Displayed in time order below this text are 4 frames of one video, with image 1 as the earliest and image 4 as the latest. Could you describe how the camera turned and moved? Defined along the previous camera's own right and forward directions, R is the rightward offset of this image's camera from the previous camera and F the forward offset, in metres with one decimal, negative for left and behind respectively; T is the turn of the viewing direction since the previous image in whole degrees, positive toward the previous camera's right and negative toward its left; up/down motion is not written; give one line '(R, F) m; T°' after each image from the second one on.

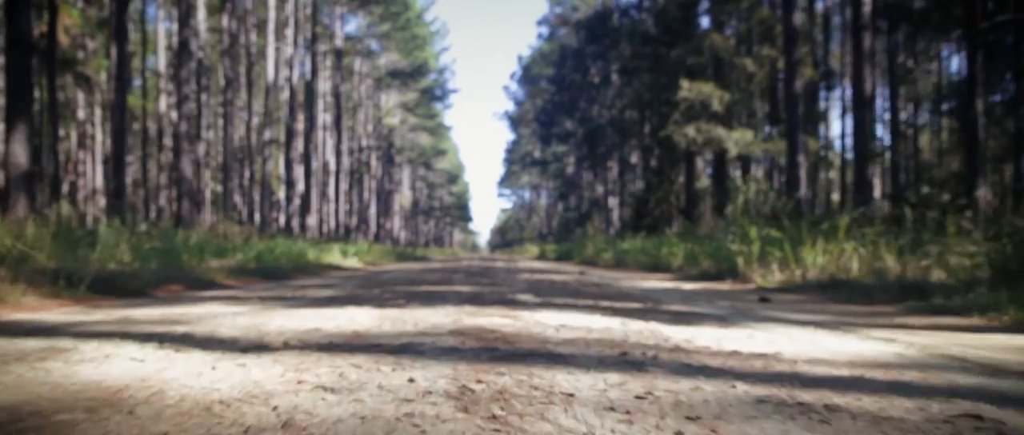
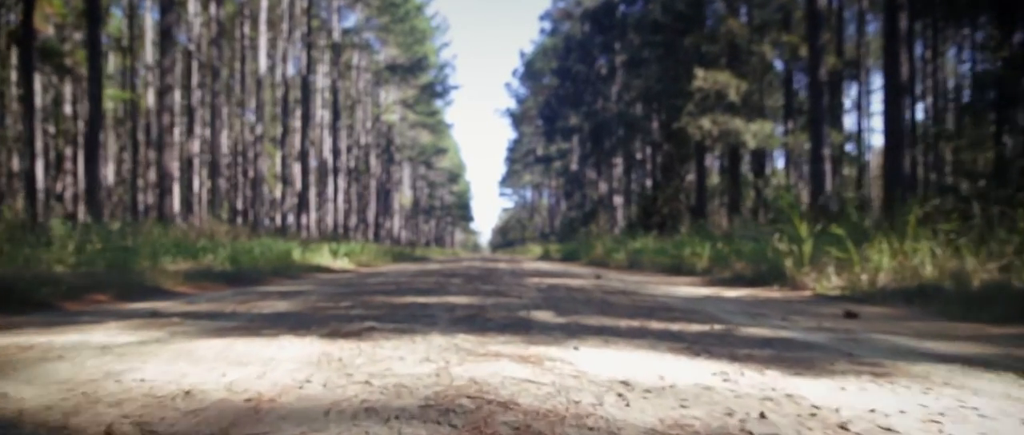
(-0.1, +2.2) m; 0°
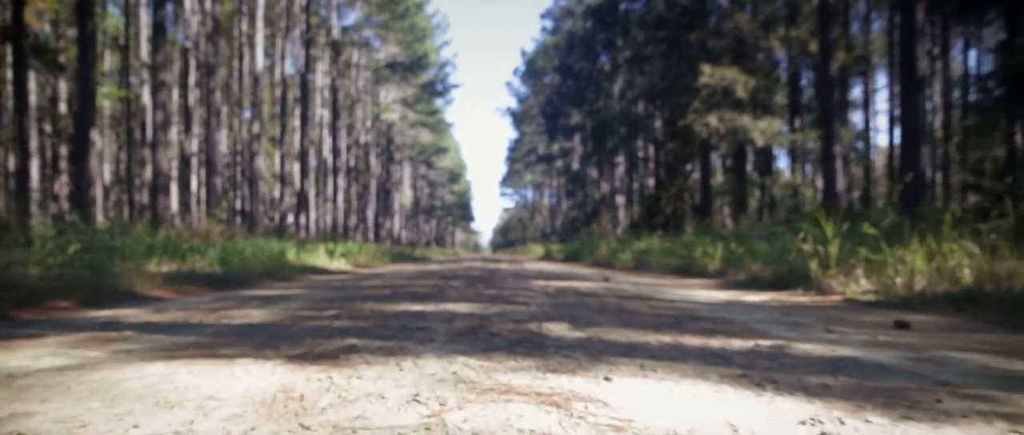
(0.0, +0.9) m; 0°
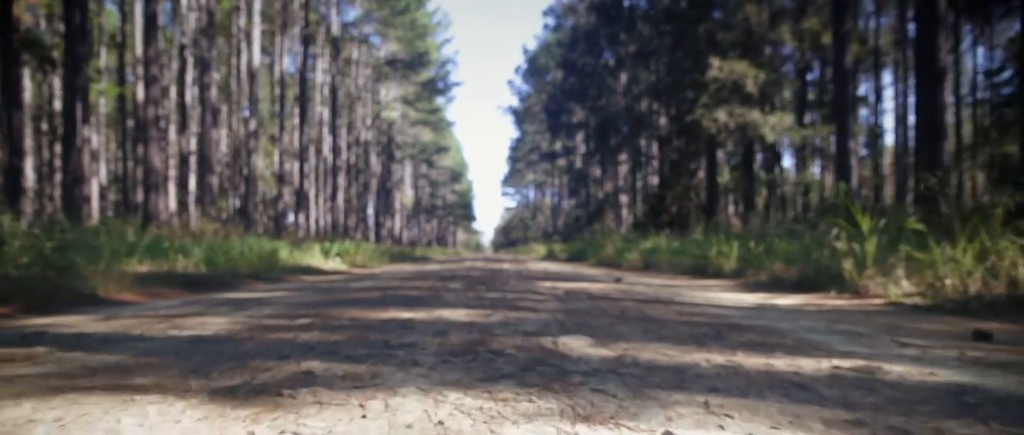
(0.0, +1.0) m; 0°
